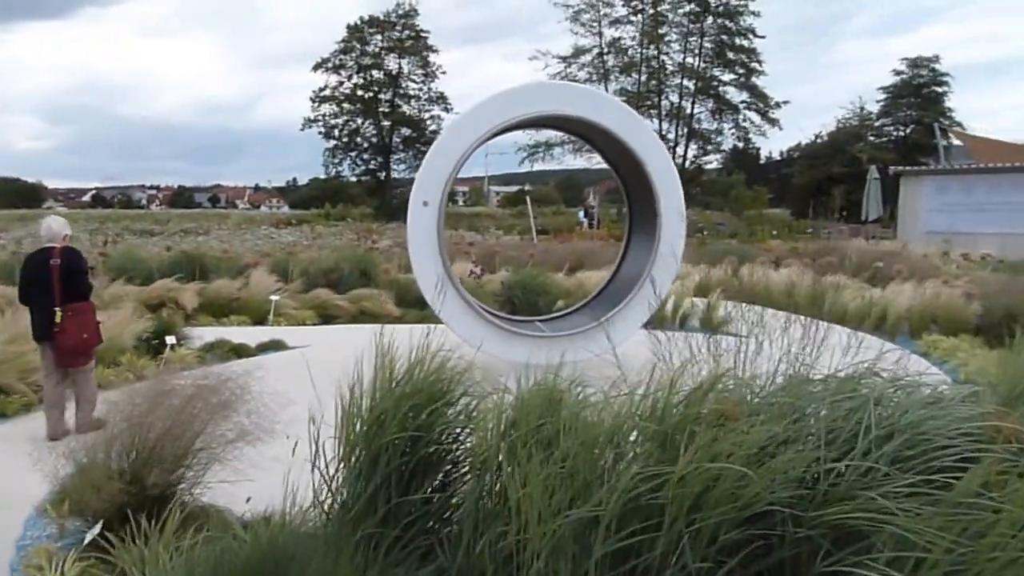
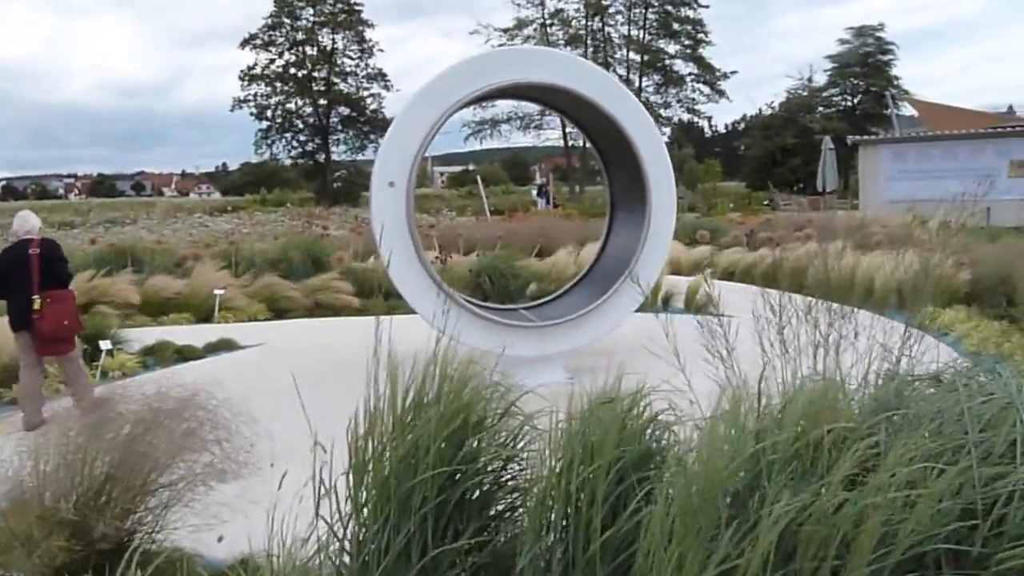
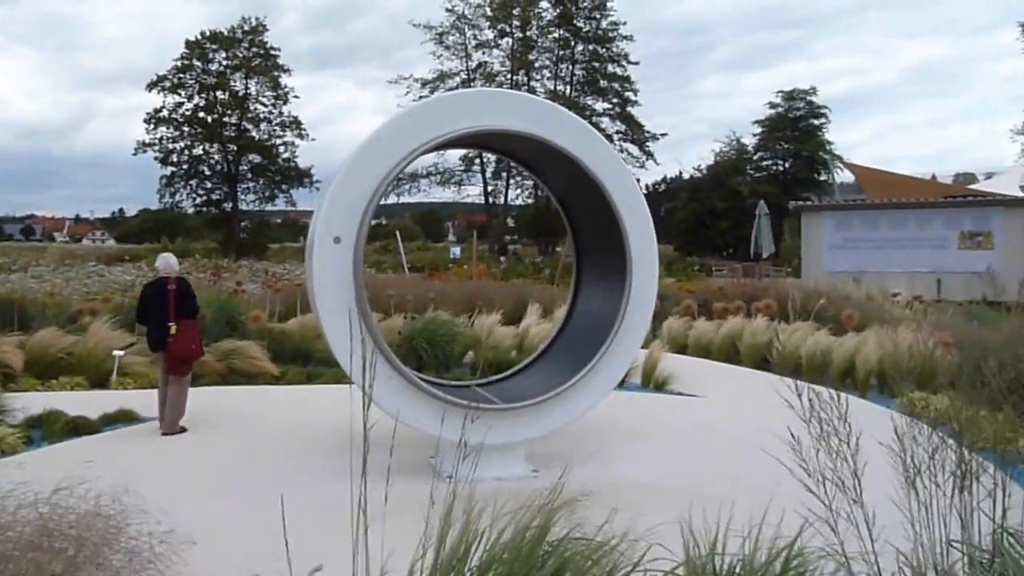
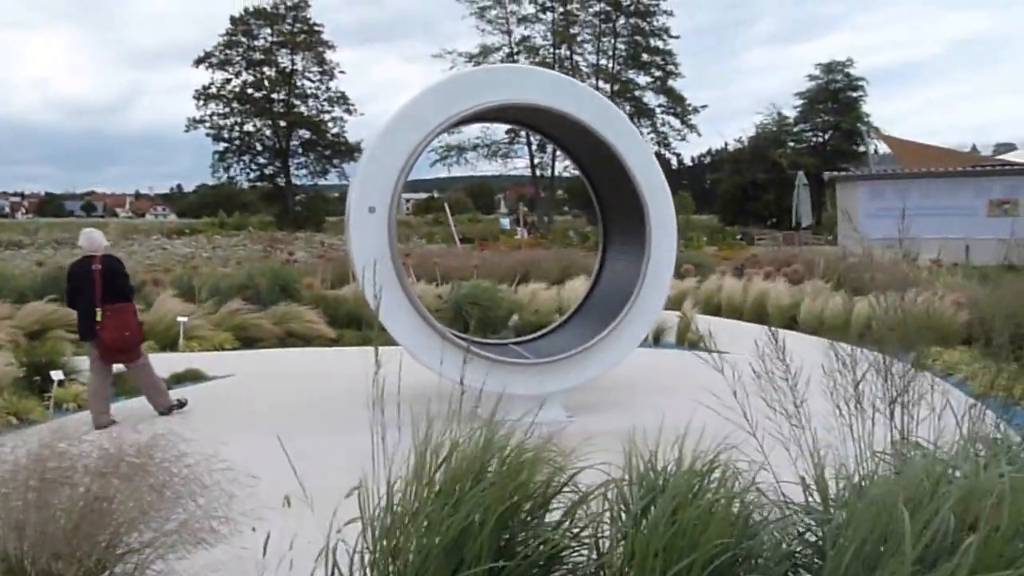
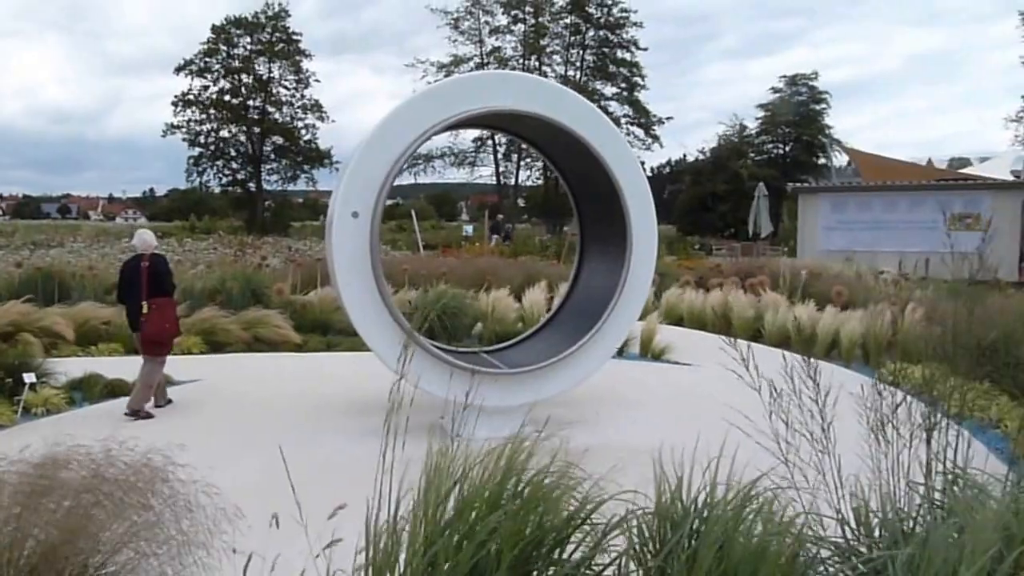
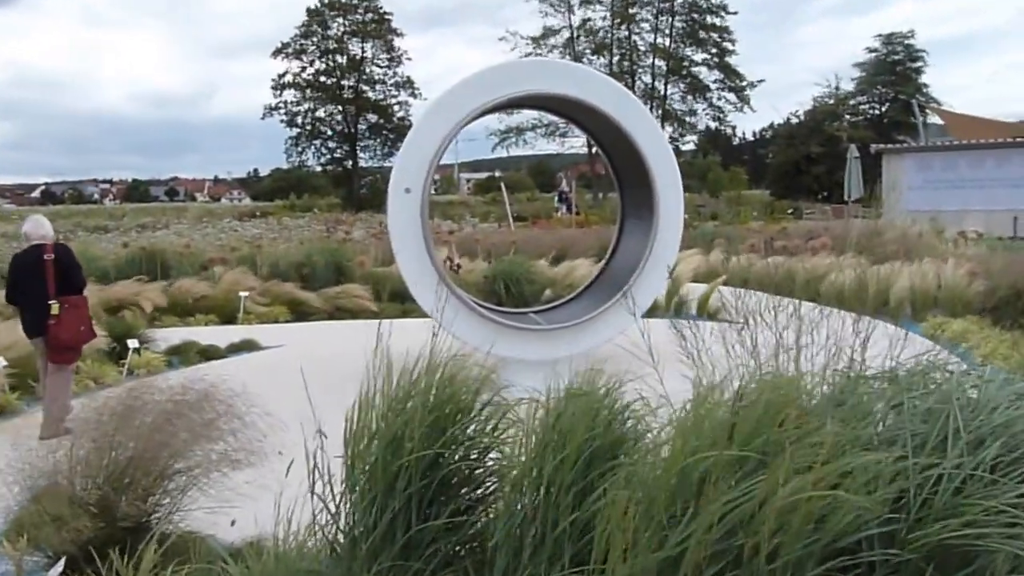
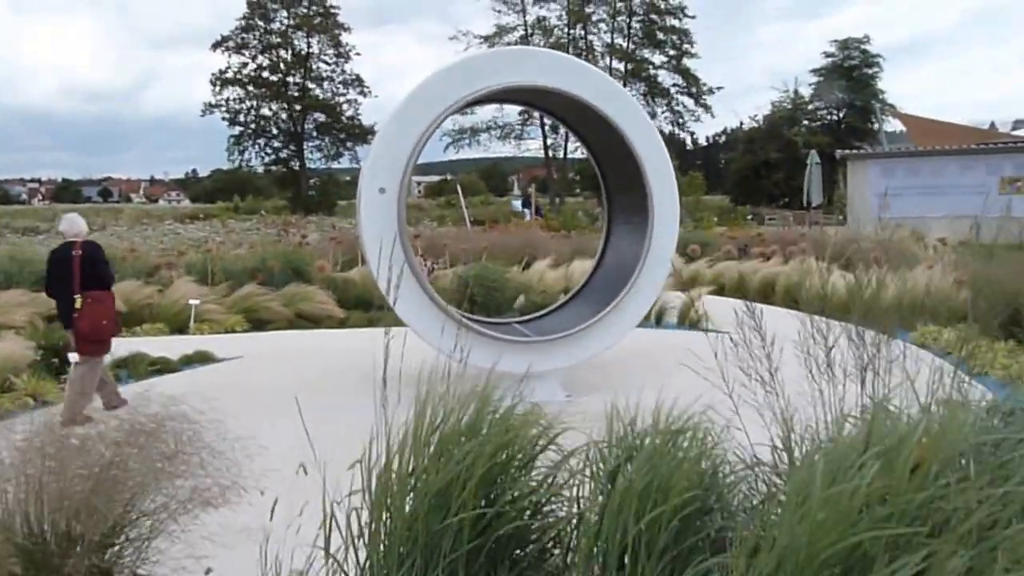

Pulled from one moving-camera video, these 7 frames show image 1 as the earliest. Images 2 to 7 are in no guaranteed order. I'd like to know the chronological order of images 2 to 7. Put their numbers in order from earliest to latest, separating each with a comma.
6, 2, 7, 4, 5, 3
